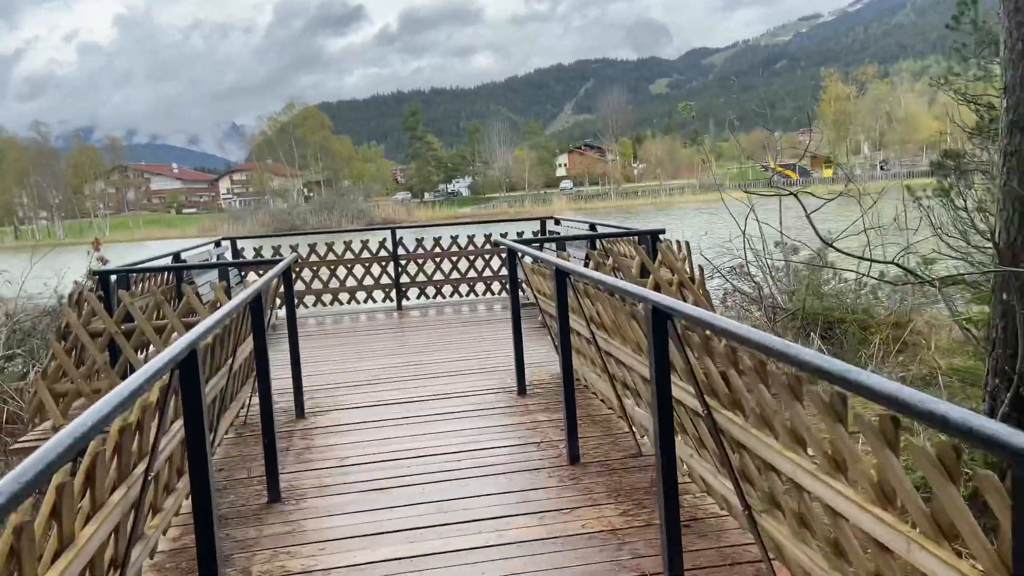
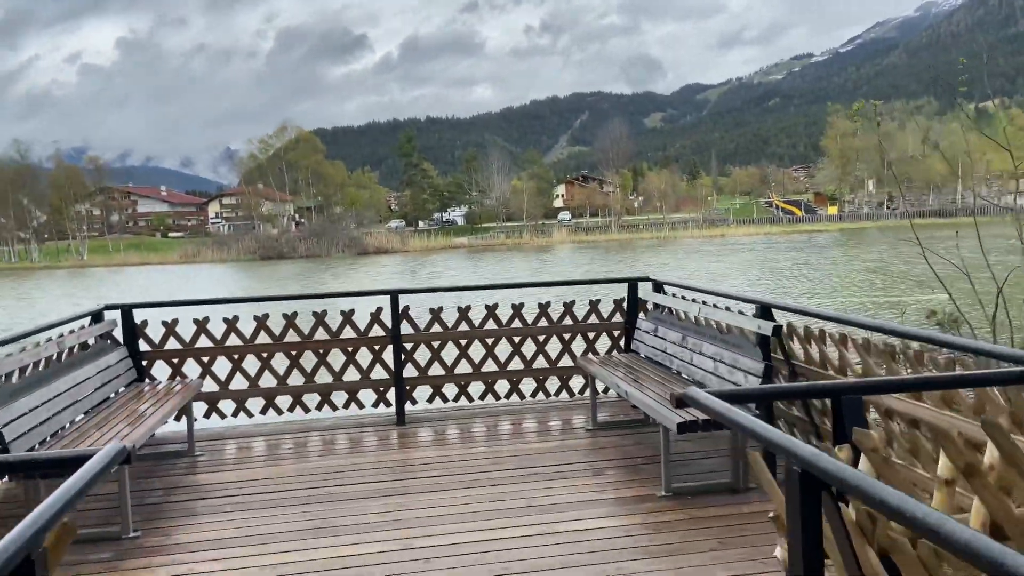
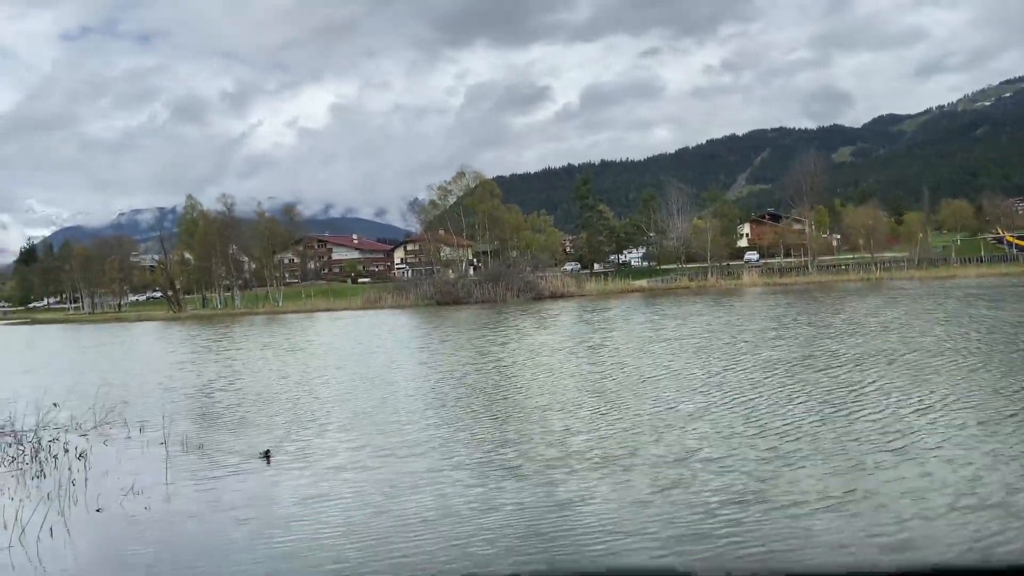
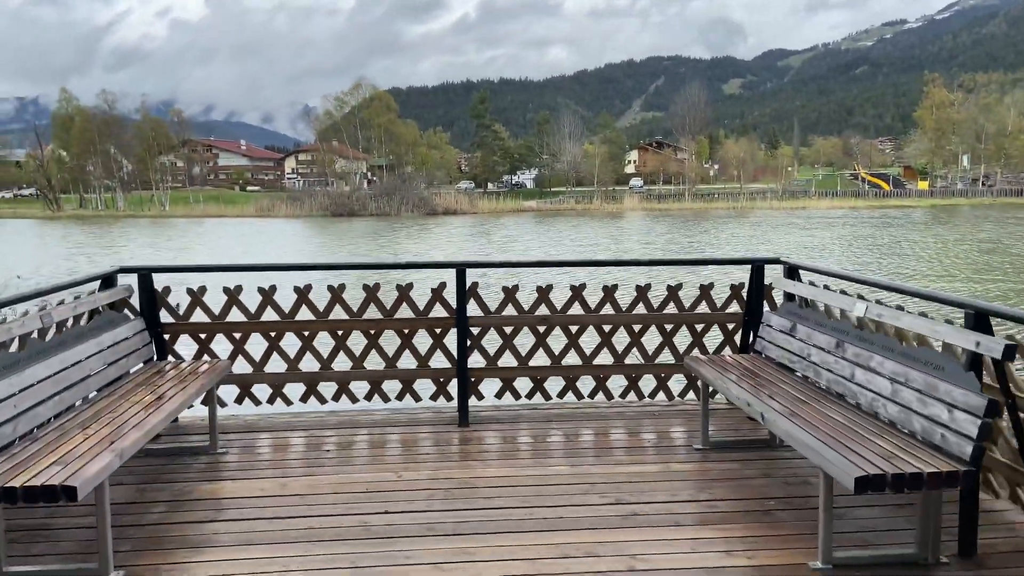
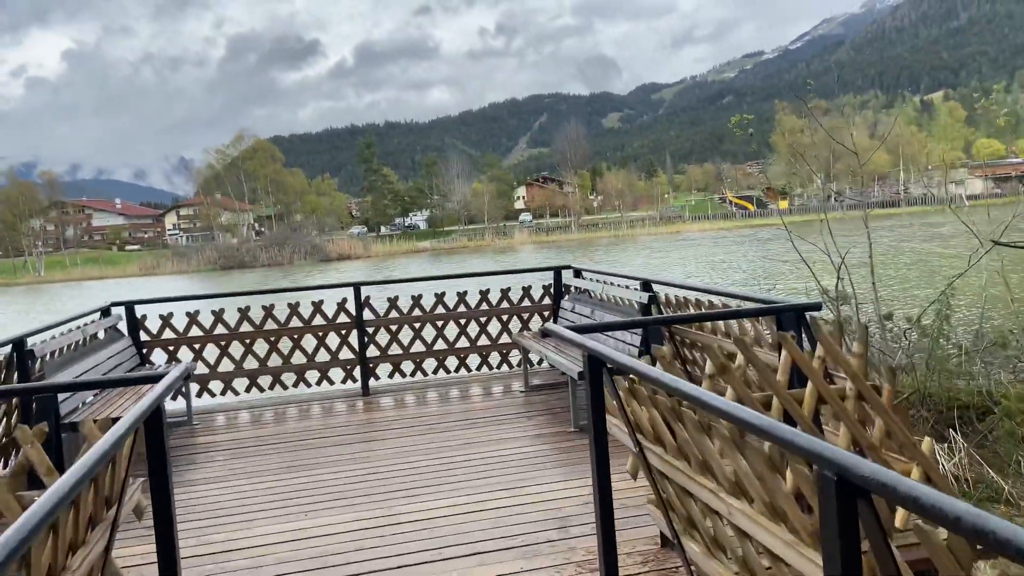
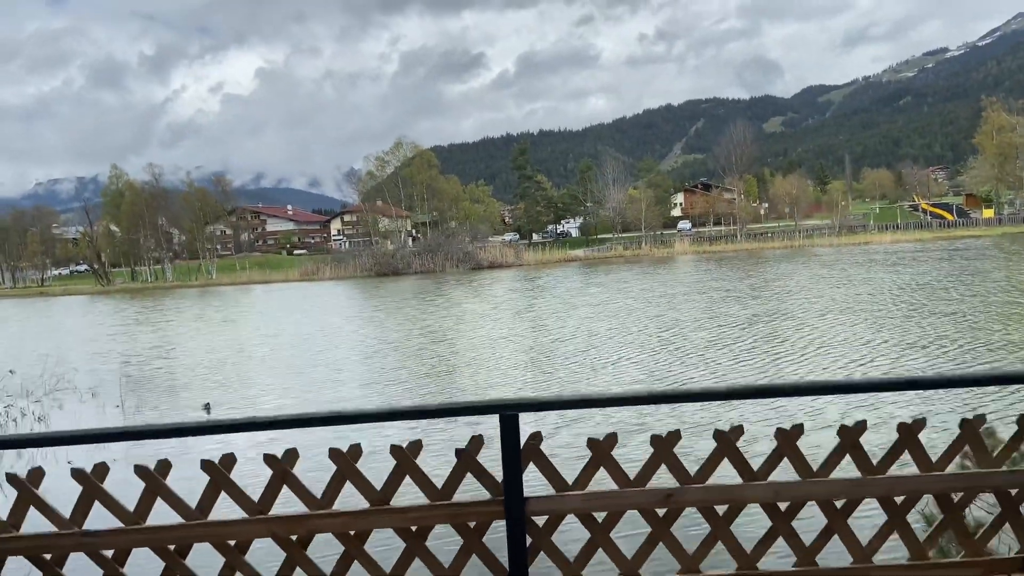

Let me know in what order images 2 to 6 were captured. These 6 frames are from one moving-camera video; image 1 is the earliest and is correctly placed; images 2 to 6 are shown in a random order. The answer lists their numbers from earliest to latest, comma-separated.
5, 2, 4, 6, 3
